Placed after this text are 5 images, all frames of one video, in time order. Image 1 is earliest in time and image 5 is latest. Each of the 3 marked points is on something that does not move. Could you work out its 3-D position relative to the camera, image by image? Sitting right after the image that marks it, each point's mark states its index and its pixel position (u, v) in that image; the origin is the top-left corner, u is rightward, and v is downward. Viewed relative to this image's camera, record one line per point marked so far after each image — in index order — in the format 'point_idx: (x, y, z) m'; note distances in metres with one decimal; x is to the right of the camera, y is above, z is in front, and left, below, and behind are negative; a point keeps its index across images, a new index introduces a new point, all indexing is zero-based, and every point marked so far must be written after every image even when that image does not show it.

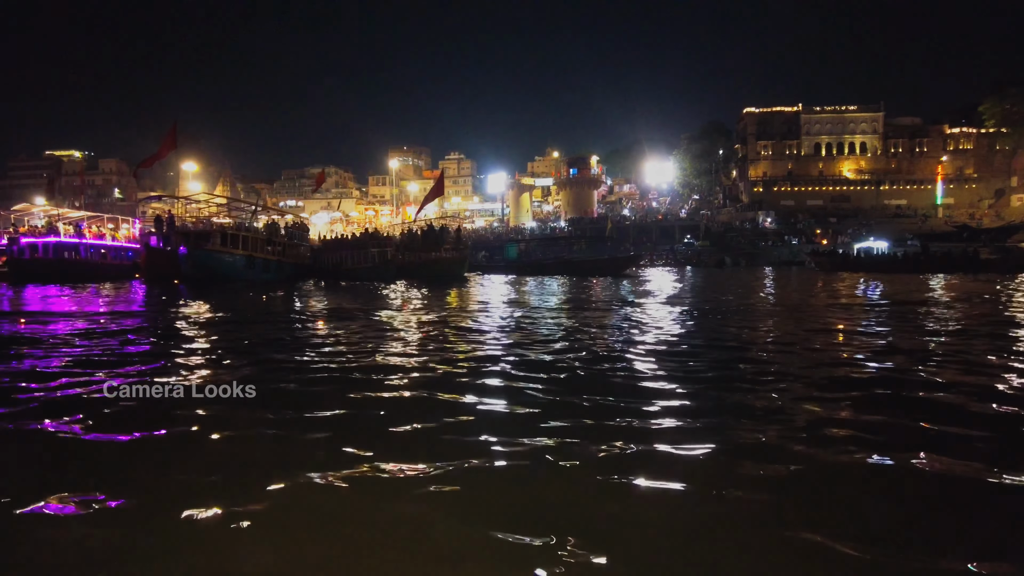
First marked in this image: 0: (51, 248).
0: (-13.0, +1.1, +18.3) m
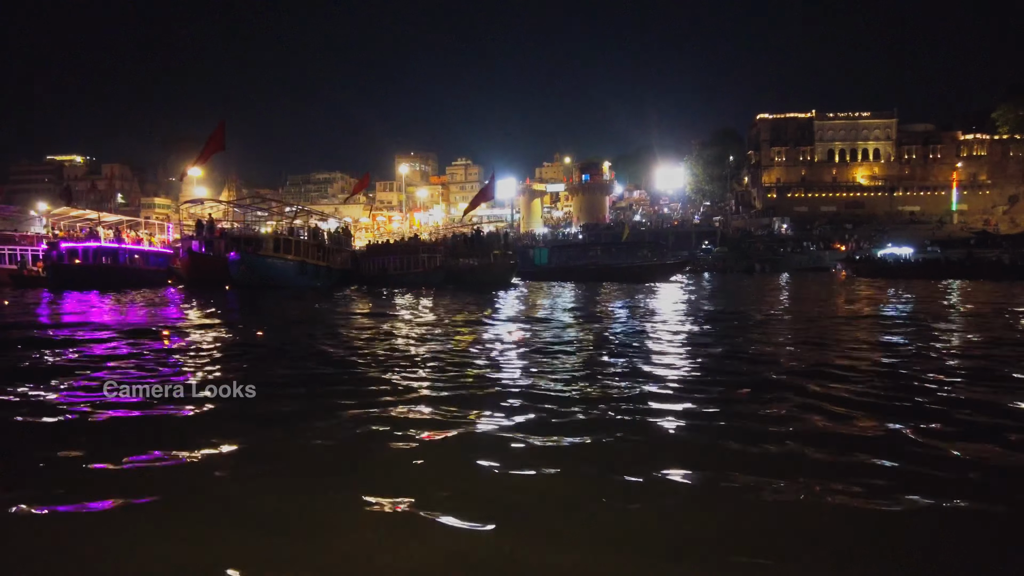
0: (-11.6, +1.0, +17.8) m
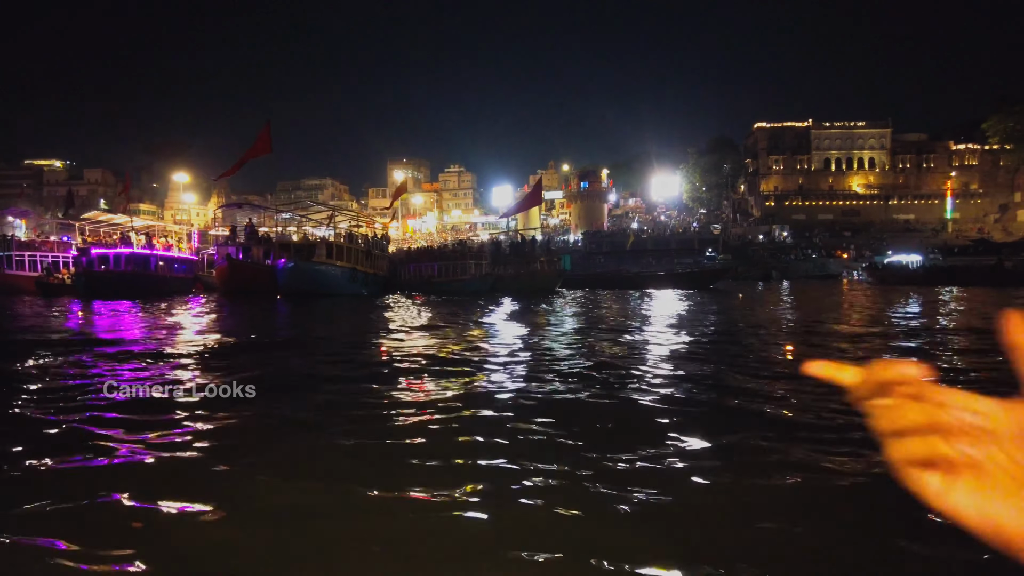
0: (-10.4, +0.7, +17.0) m
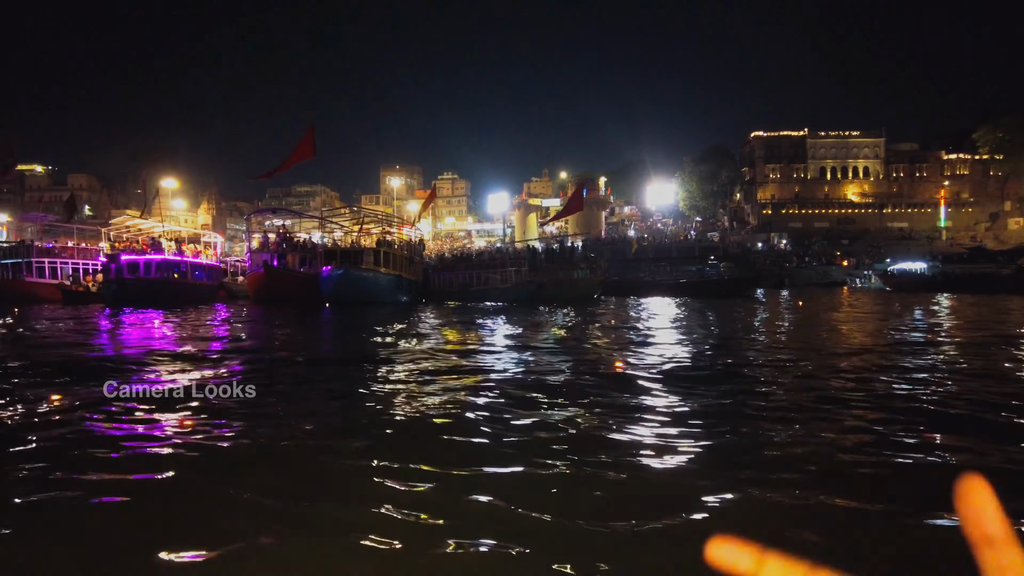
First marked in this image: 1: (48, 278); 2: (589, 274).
0: (-9.4, +0.5, +16.4) m
1: (-12.6, +0.3, +17.2) m
2: (+2.1, +0.4, +19.3) m
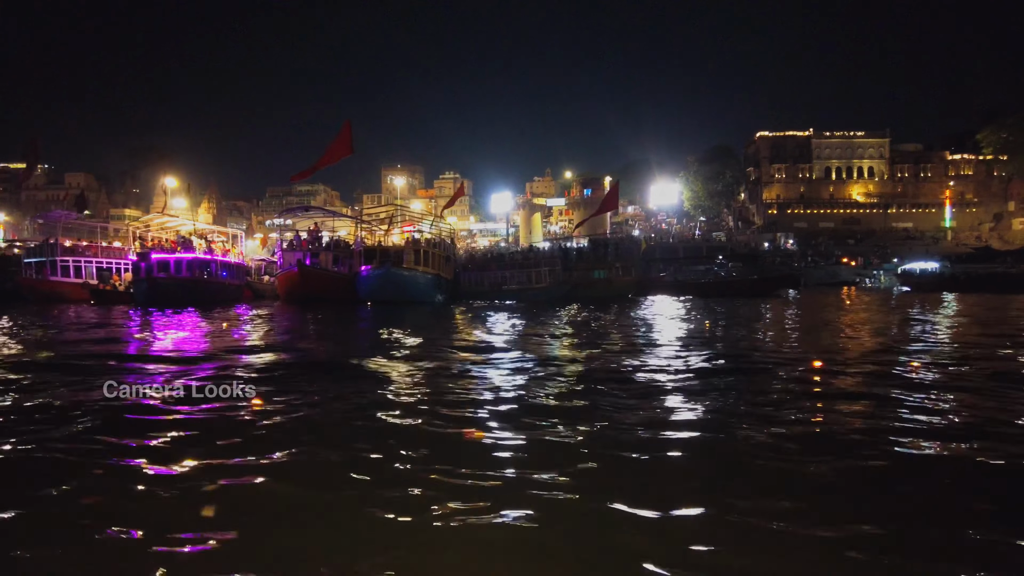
0: (-8.5, +0.6, +16.1) m
1: (-11.7, +0.3, +16.9) m
2: (+2.9, +0.5, +19.1) m
